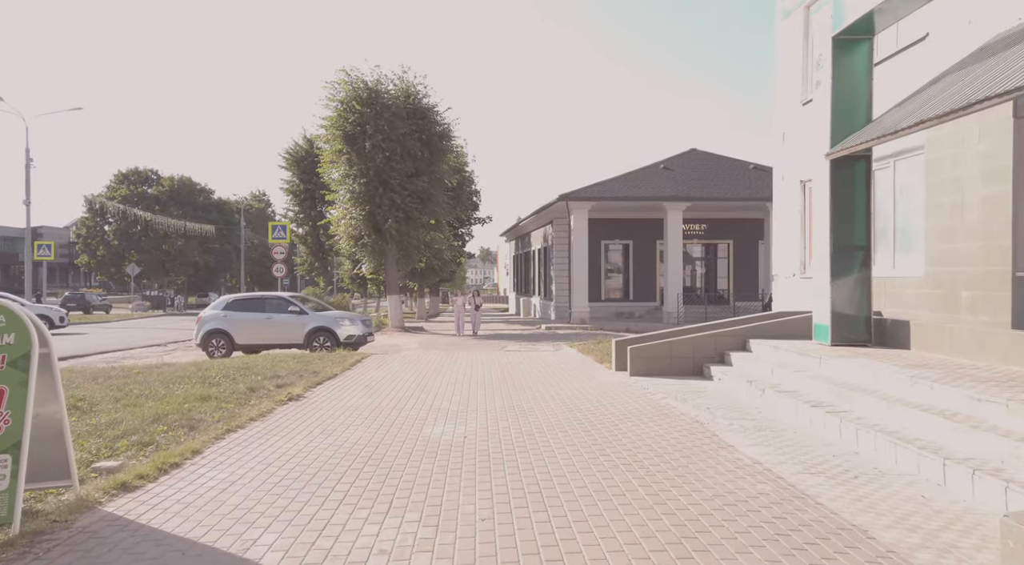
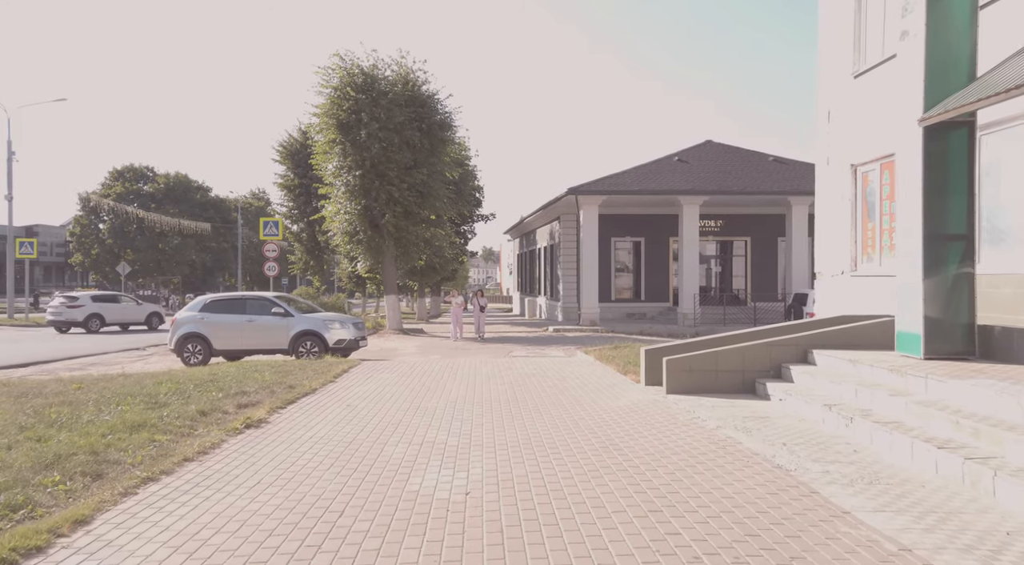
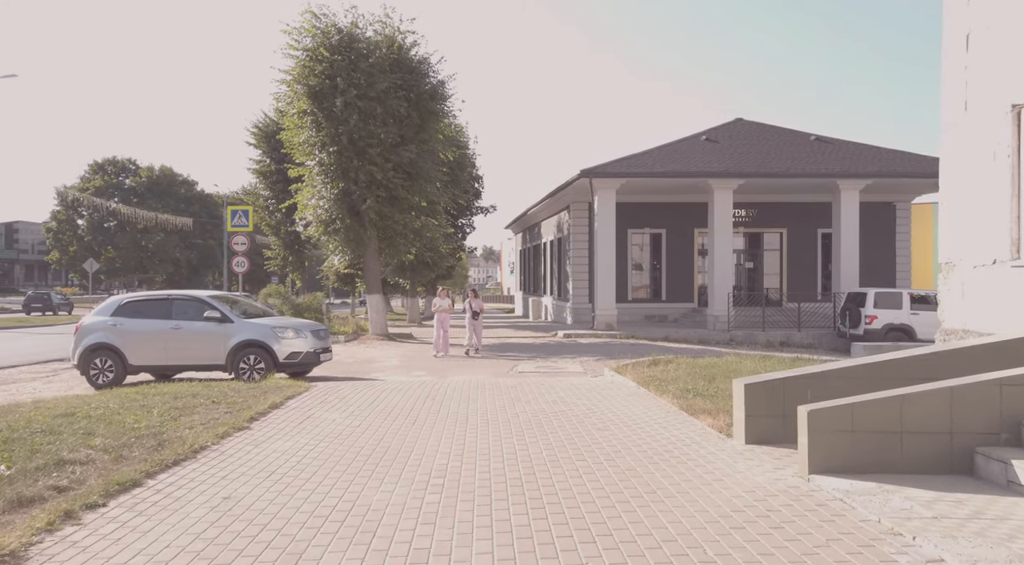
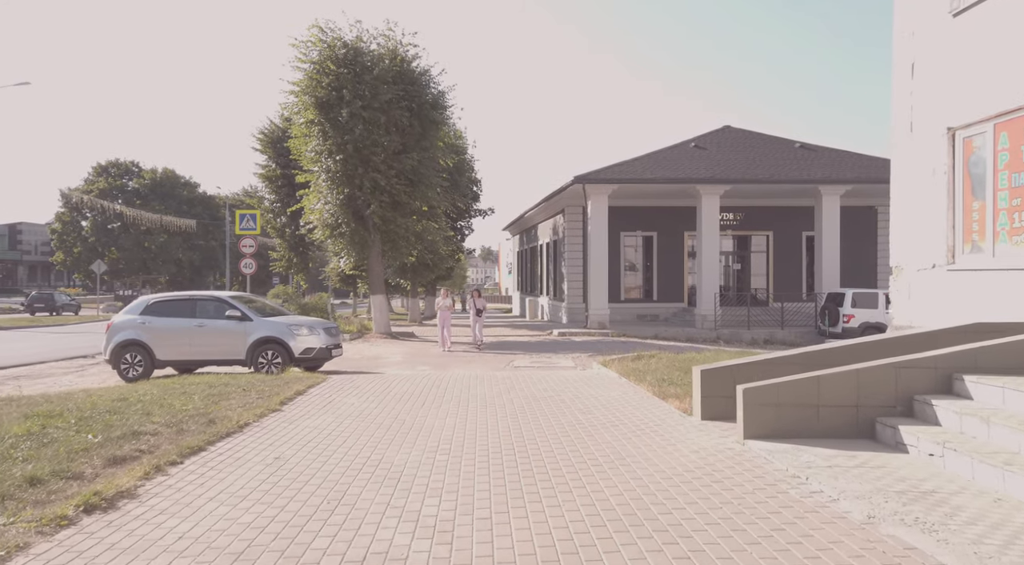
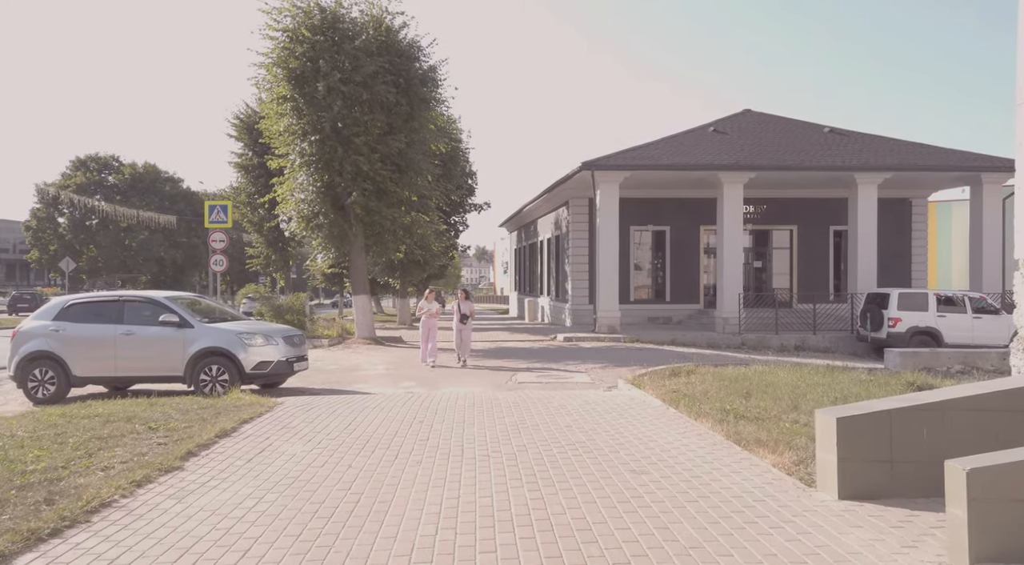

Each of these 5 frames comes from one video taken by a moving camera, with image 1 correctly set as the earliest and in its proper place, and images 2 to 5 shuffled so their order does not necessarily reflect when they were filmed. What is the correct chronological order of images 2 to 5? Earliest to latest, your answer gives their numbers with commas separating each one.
2, 4, 3, 5
